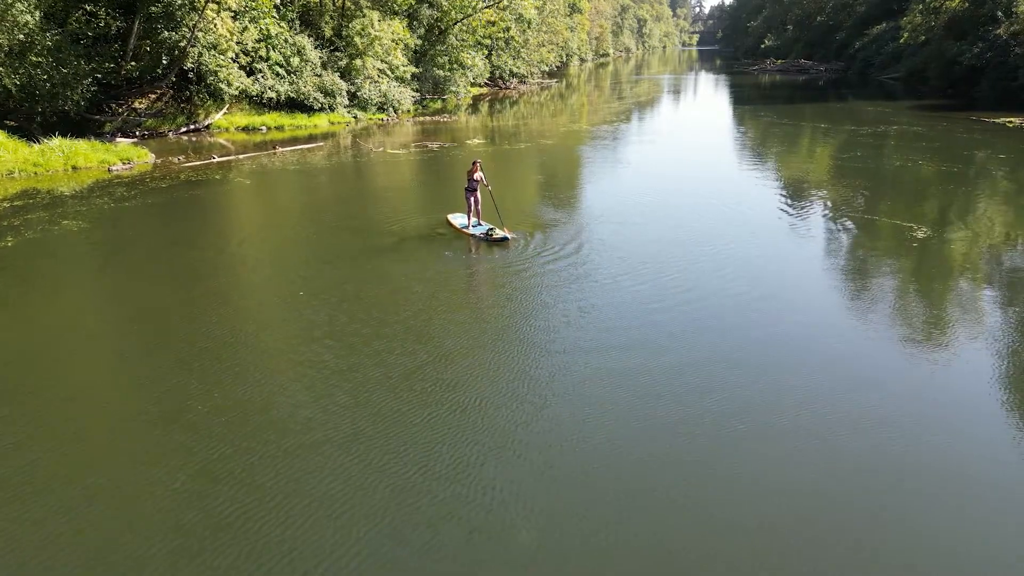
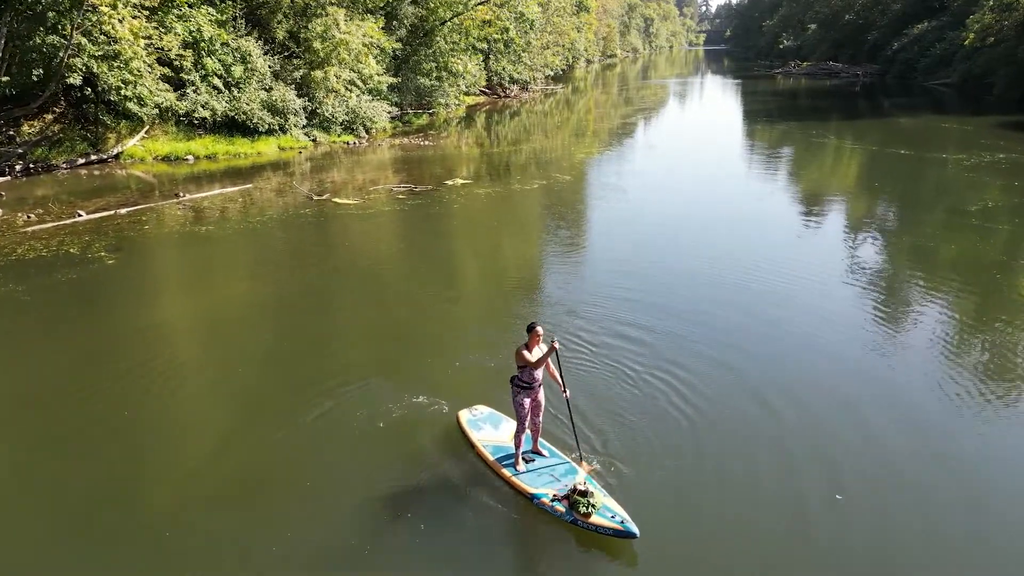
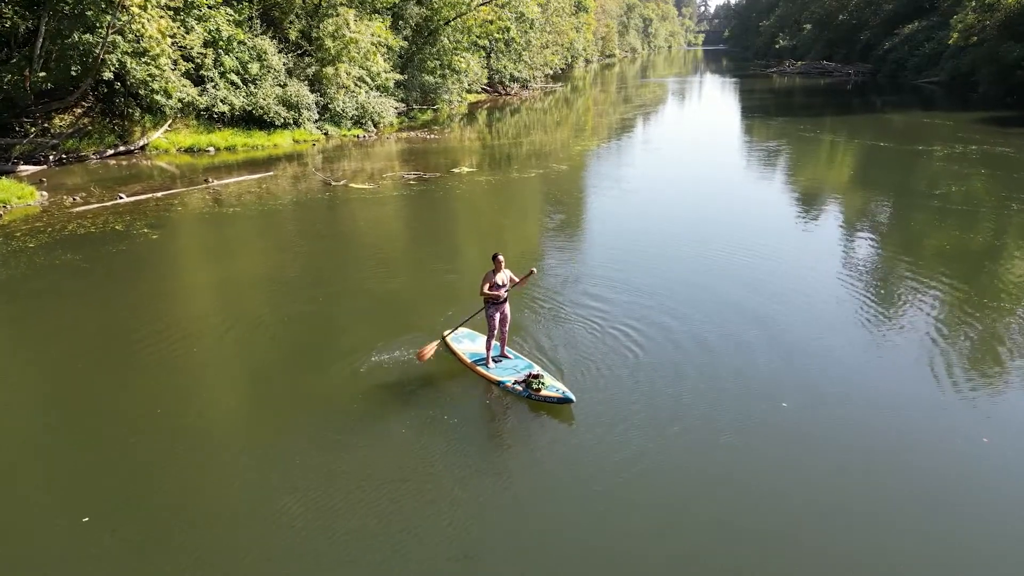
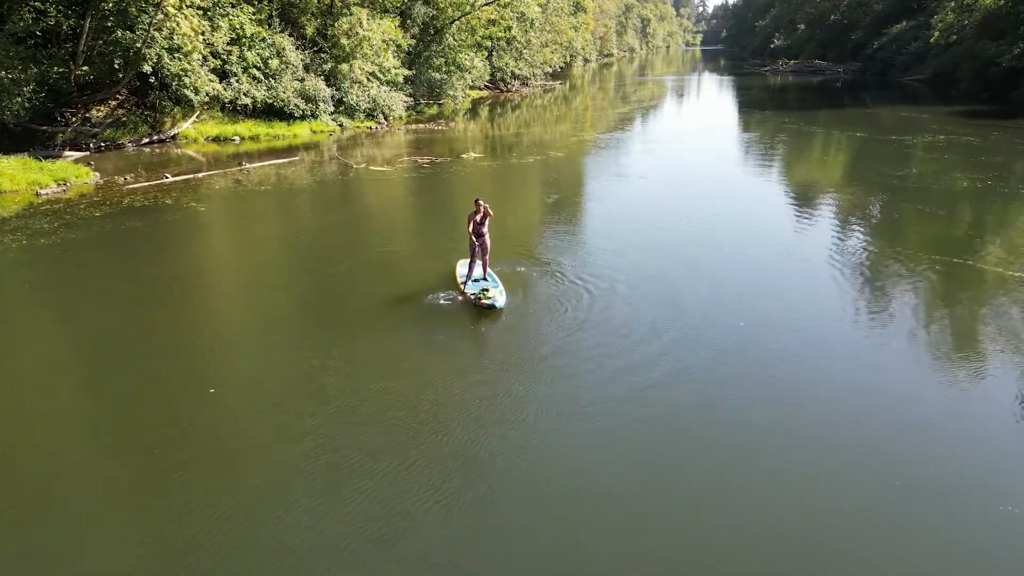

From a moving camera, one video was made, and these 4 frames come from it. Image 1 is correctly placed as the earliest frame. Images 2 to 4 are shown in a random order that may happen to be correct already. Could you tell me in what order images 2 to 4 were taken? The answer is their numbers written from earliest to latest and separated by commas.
4, 3, 2
